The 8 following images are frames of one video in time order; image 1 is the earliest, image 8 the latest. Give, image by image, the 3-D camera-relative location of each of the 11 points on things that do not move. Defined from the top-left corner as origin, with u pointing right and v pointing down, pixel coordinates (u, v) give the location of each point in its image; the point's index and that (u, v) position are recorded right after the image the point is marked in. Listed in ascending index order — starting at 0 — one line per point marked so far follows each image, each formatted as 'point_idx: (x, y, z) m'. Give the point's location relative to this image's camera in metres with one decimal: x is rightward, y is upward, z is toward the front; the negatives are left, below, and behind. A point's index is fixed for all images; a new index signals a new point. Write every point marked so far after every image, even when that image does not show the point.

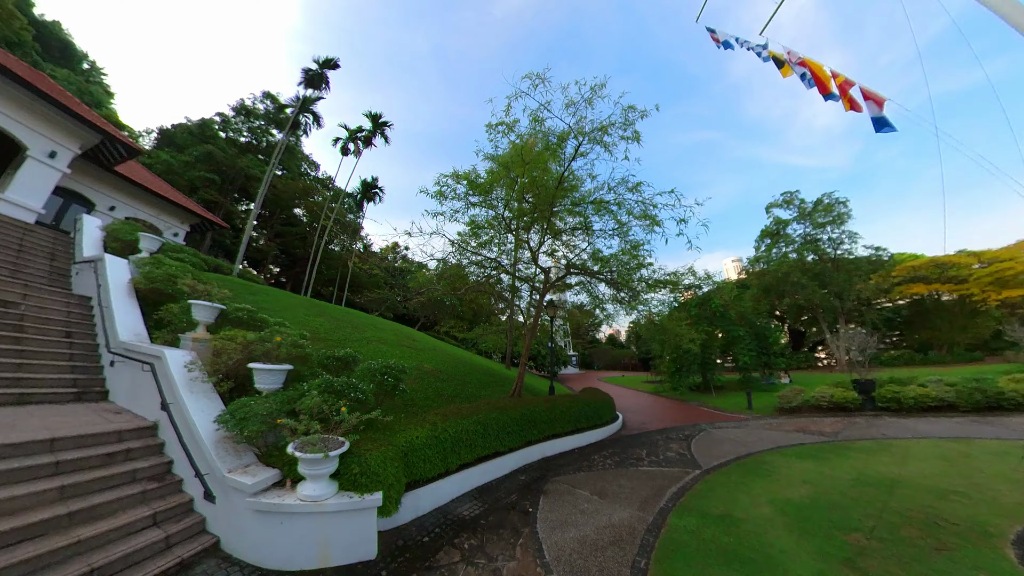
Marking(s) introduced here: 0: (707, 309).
0: (+6.6, -0.7, +11.5) m
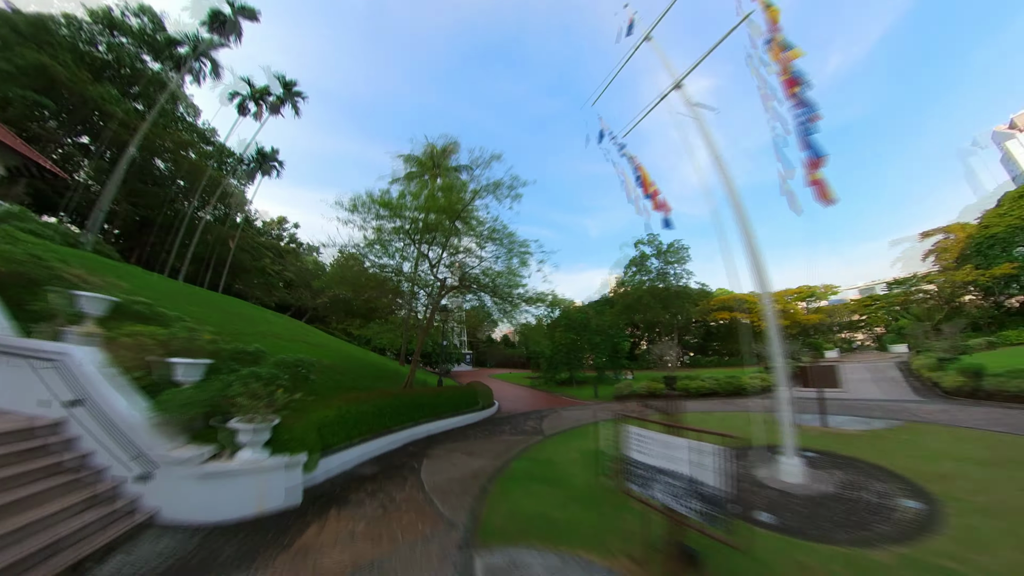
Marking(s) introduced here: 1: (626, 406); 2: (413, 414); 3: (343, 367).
0: (+2.8, -1.3, +14.1) m
1: (+2.9, -3.1, +8.9) m
2: (-1.6, -2.2, +5.8) m
3: (-4.2, -2.0, +8.8) m
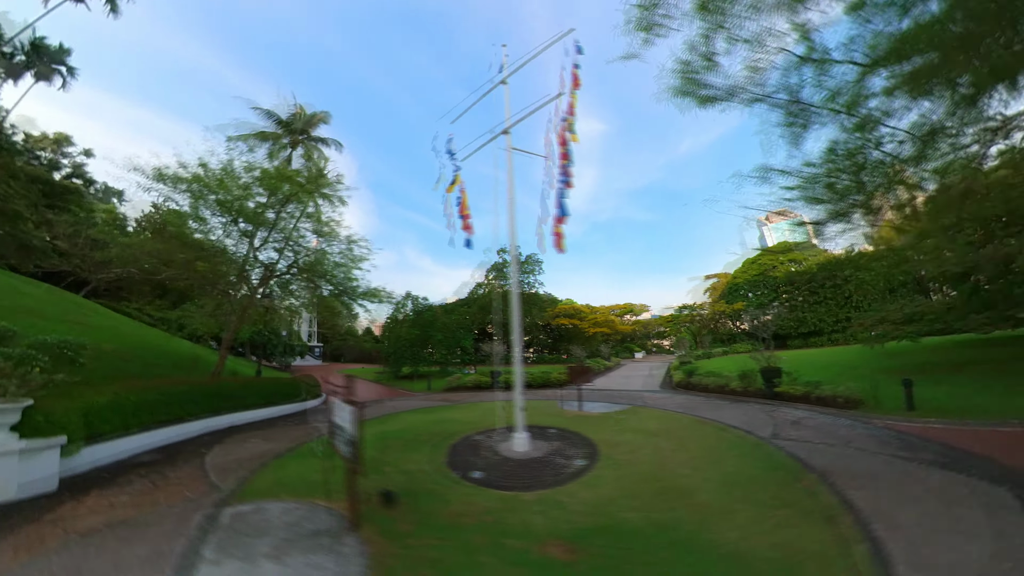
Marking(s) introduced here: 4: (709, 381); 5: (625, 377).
0: (-3.6, -1.2, +14.8) m
1: (-1.9, -3.2, +9.9) m
2: (-5.1, -1.9, +5.6) m
3: (-8.5, -1.4, +7.5) m
4: (+5.1, -2.4, +8.9) m
5: (+4.5, -3.5, +13.9) m
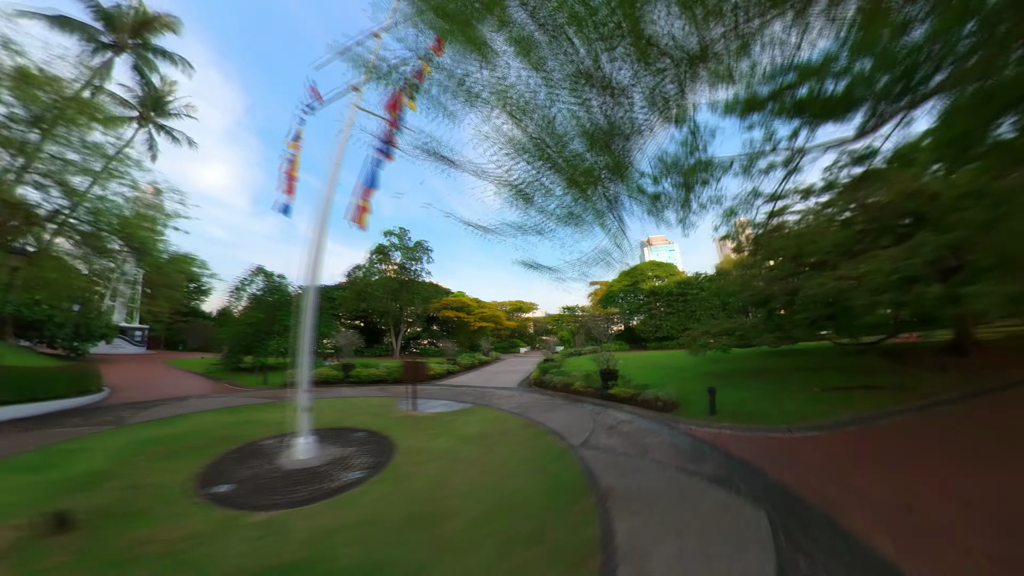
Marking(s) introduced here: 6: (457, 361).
0: (-8.6, -0.1, +12.1) m
1: (-5.9, -2.4, +7.8) m
2: (-7.8, -0.9, +2.8) m
3: (-11.5, 0.0, +3.8) m
4: (+1.2, -2.3, +8.6) m
5: (-0.8, -3.2, +13.3) m
6: (-2.3, -2.9, +14.0) m
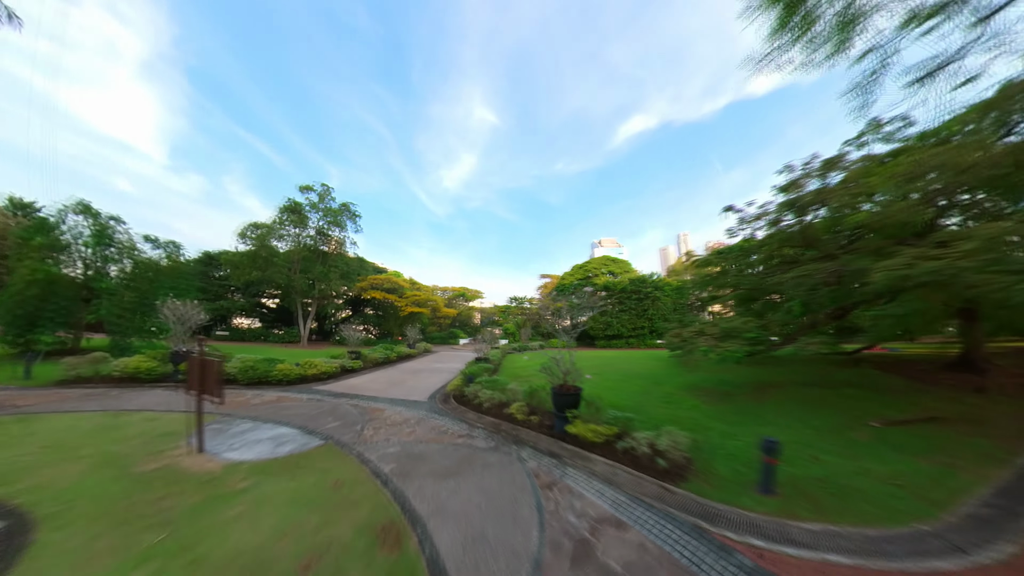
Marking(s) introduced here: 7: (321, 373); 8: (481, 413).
0: (-10.3, +1.3, +7.7) m
1: (-7.3, -1.3, +3.8) m
2: (-8.3, +0.1, -1.4) m
3: (-12.1, +1.3, -0.9) m
4: (-0.4, -1.7, +5.6) m
5: (-3.0, -2.4, +10.0) m
6: (-4.5, -2.0, +10.5) m
7: (-4.0, -1.8, +7.1) m
8: (-0.5, -1.9, +5.4) m
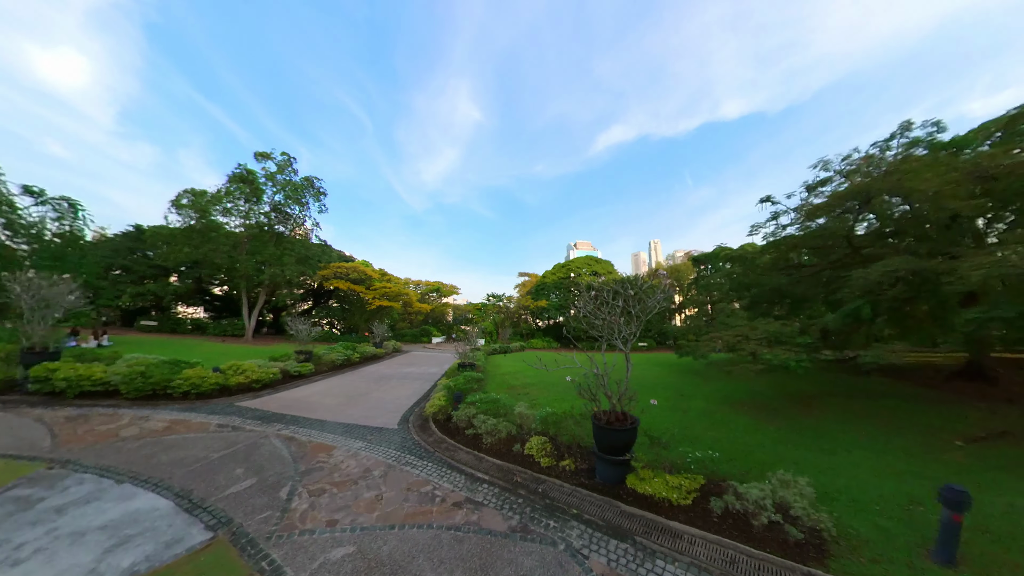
0: (-10.2, +1.9, +5.3) m
1: (-7.0, -0.9, +1.7) m
2: (-7.5, +0.6, -3.6) m
3: (-11.2, +2.0, -3.5) m
4: (-0.2, -1.6, +4.0) m
5: (-3.2, -2.1, +8.1) m
6: (-4.8, -1.6, +8.5) m
7: (-3.9, -1.4, +5.1) m
8: (-0.3, -1.7, +3.8) m
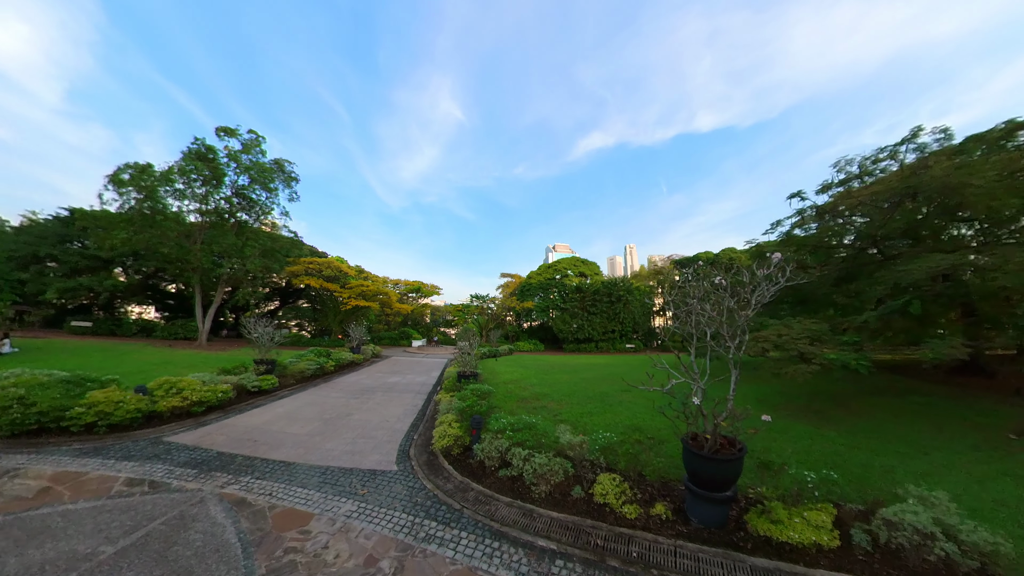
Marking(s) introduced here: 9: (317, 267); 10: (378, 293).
0: (-9.8, +2.1, +3.5) m
1: (-6.4, -0.7, +0.1) m
2: (-6.5, +0.8, -5.2) m
3: (-10.2, +2.2, -5.3) m
4: (+0.2, -1.5, +2.9) m
5: (-3.1, -2.0, +6.9) m
6: (-4.6, -1.5, +7.1) m
7: (-3.6, -1.3, +3.8) m
8: (+0.1, -1.7, +2.7) m
9: (-8.9, +1.0, +15.6) m
10: (-6.4, -0.2, +16.4) m
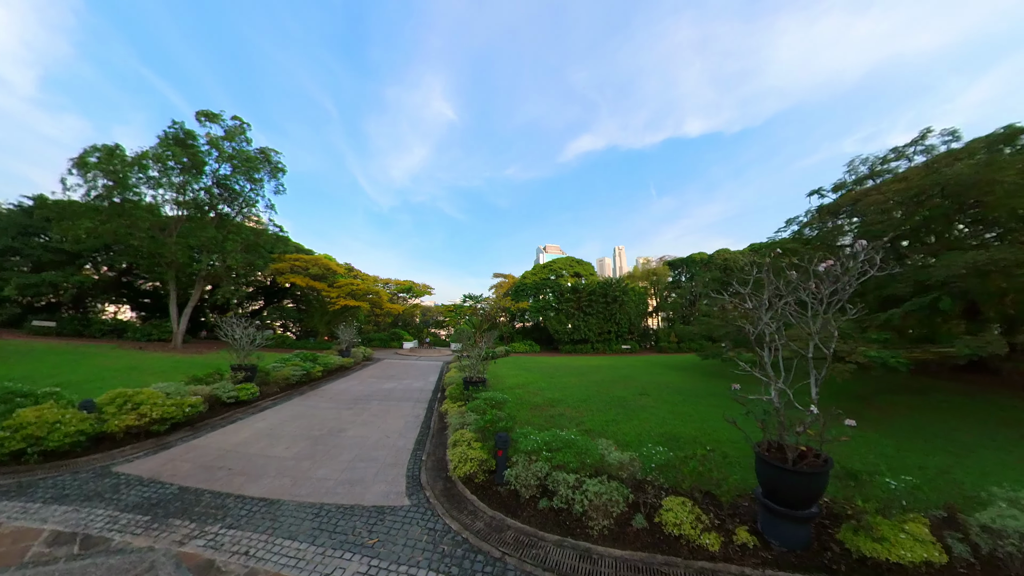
0: (-9.5, +2.2, +2.7) m
1: (-6.0, -0.6, -0.6) m
2: (-5.9, +0.9, -5.9) m
3: (-9.6, +2.4, -6.1) m
4: (+0.5, -1.5, +2.4) m
5: (-2.9, -1.9, +6.2) m
6: (-4.5, -1.4, +6.4) m
7: (-3.3, -1.3, +3.1) m
8: (+0.4, -1.6, +2.1) m
9: (-8.9, +1.0, +14.7) m
10: (-6.5, -0.2, +15.6) m
